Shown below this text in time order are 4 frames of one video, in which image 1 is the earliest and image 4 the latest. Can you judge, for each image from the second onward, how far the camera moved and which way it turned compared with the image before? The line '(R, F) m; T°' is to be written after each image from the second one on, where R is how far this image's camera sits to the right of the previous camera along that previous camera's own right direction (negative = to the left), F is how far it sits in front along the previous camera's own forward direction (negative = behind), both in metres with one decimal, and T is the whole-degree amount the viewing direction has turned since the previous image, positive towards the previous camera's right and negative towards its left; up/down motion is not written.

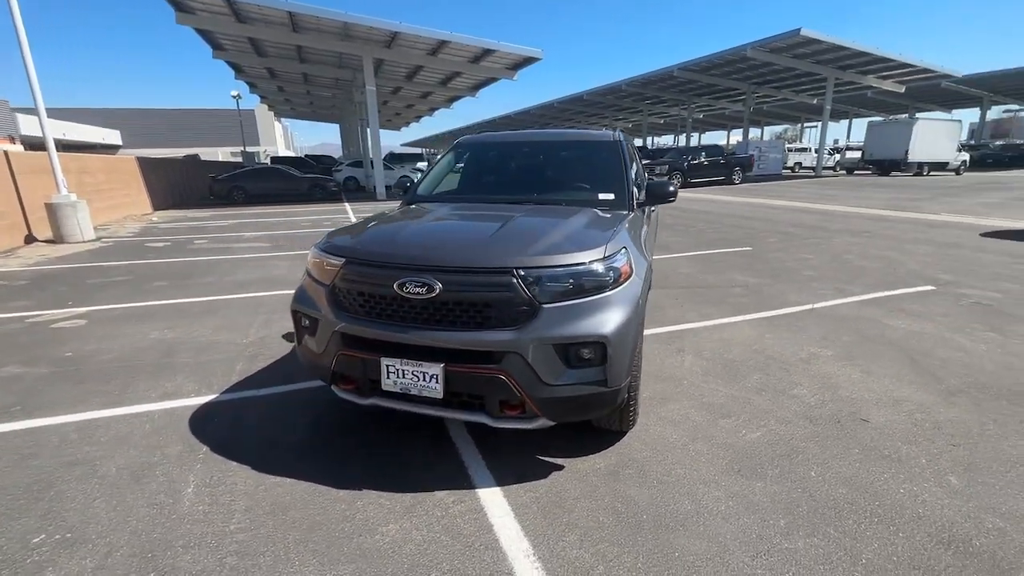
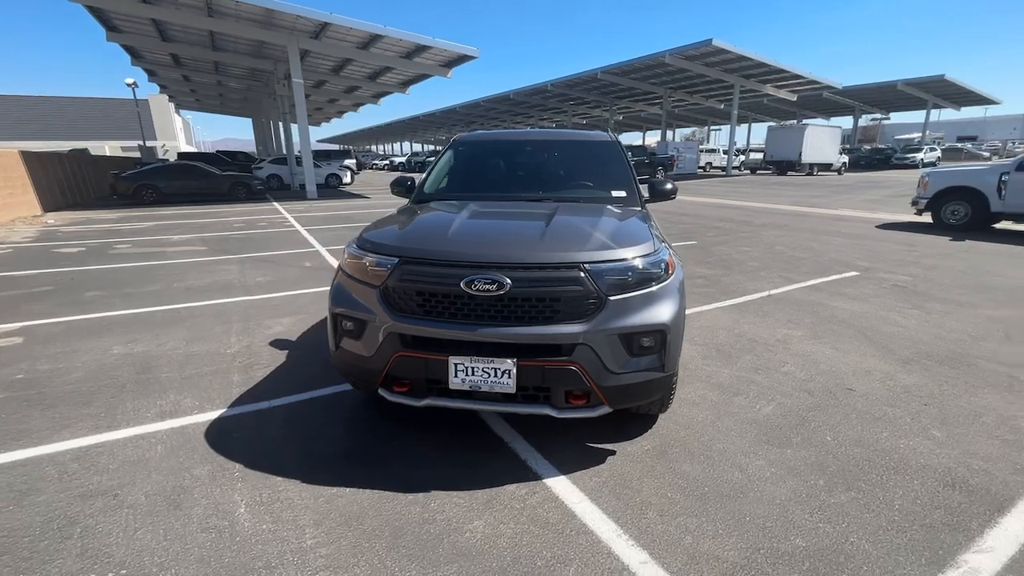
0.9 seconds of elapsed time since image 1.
(-0.8, 0.0) m; +9°
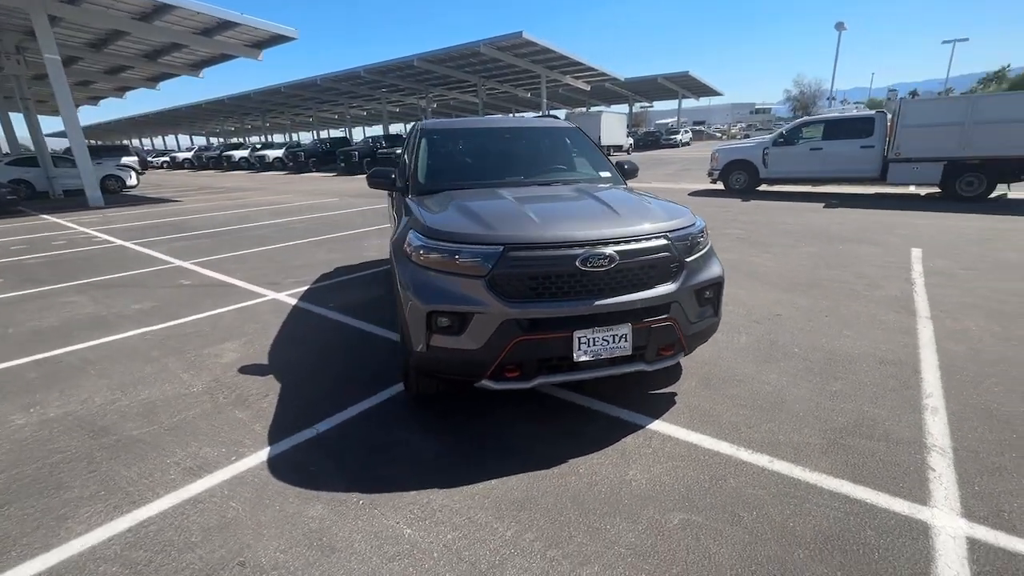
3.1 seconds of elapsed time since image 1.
(-1.6, +0.1) m; +21°
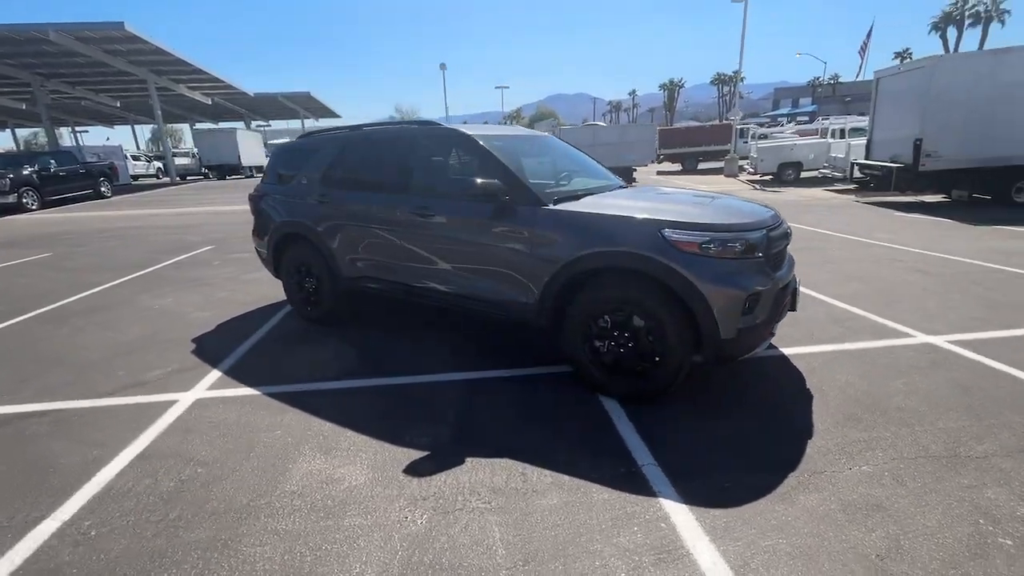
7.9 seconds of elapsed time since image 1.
(-3.5, +1.5) m; +42°
